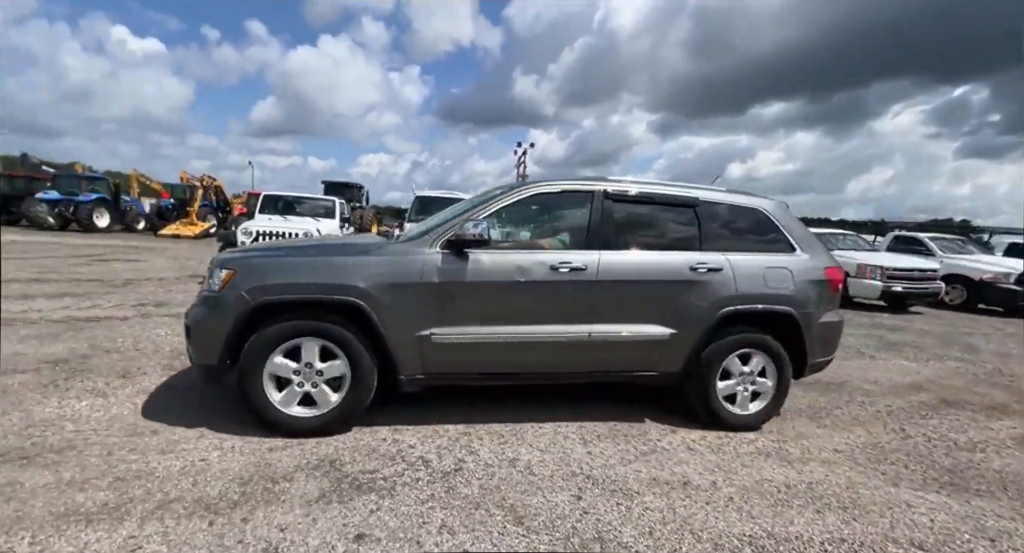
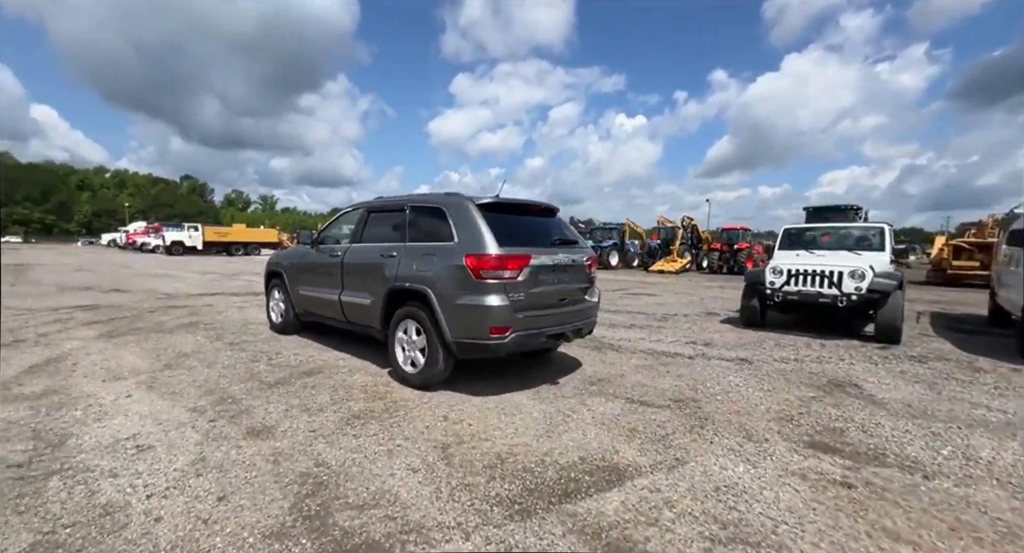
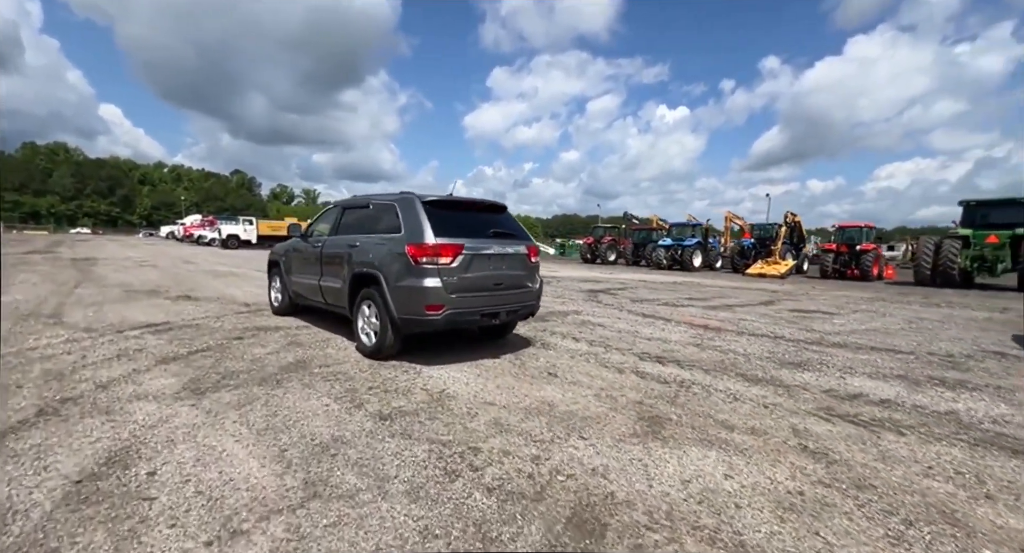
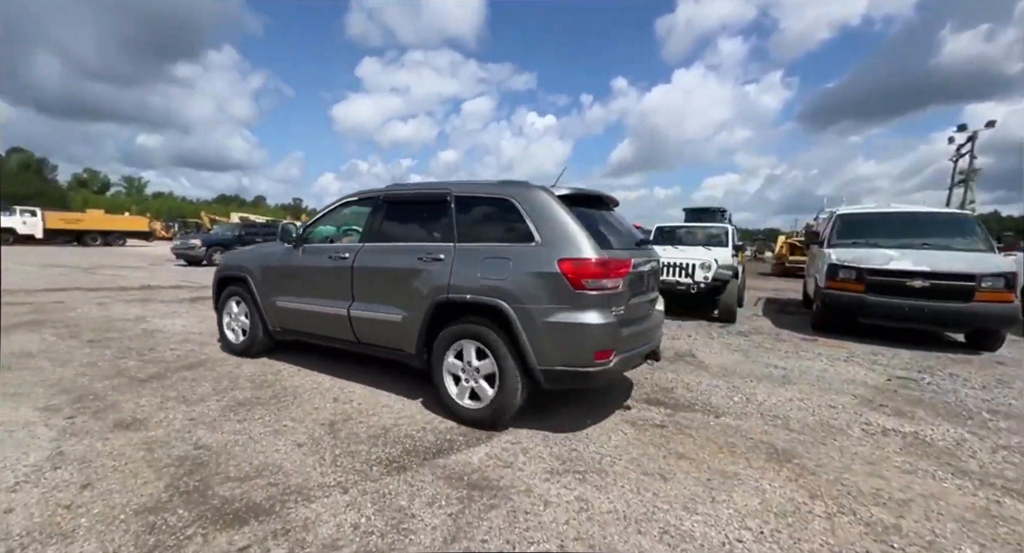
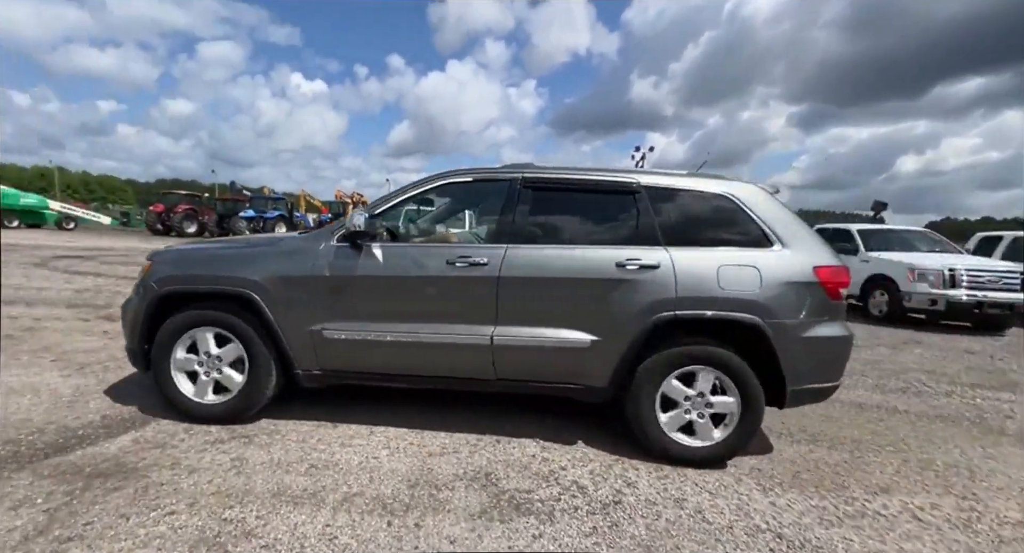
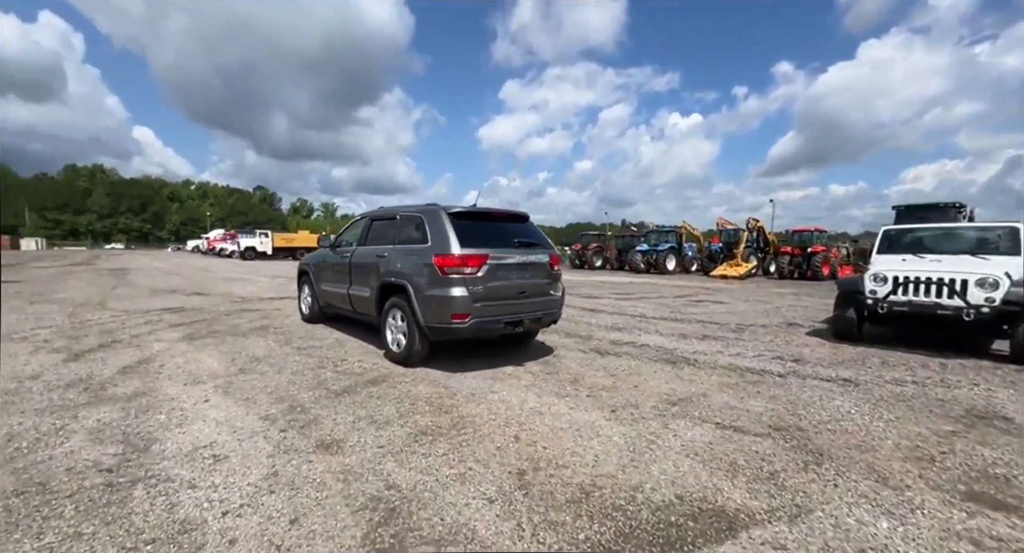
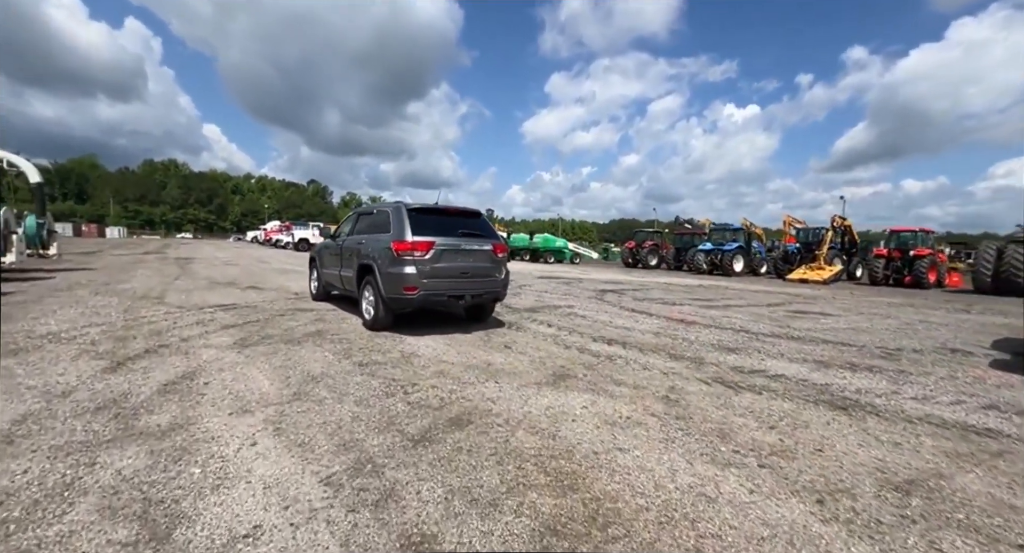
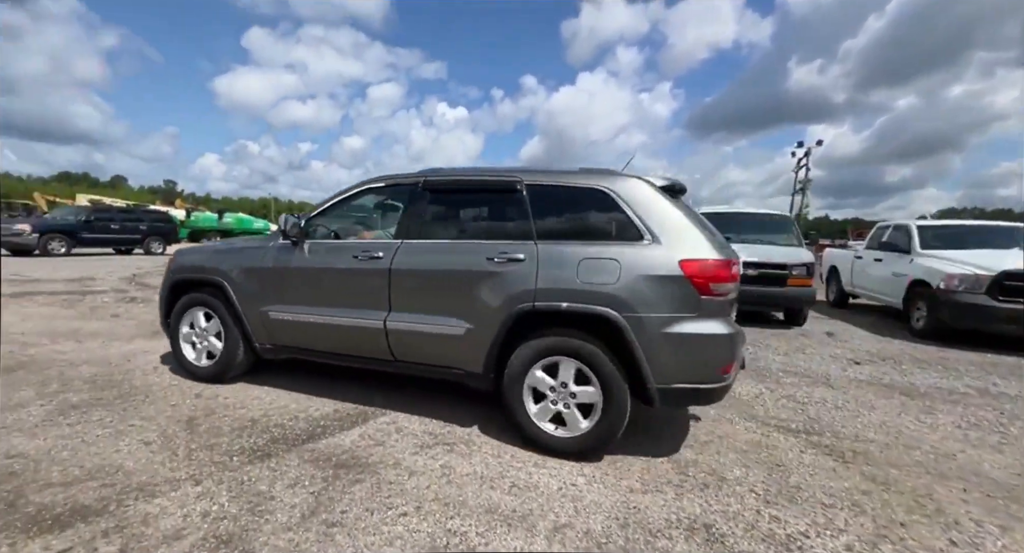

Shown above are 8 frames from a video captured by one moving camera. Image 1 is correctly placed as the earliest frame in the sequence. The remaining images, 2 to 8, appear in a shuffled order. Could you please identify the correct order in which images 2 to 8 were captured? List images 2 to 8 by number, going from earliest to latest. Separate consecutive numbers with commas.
5, 8, 4, 2, 6, 7, 3
